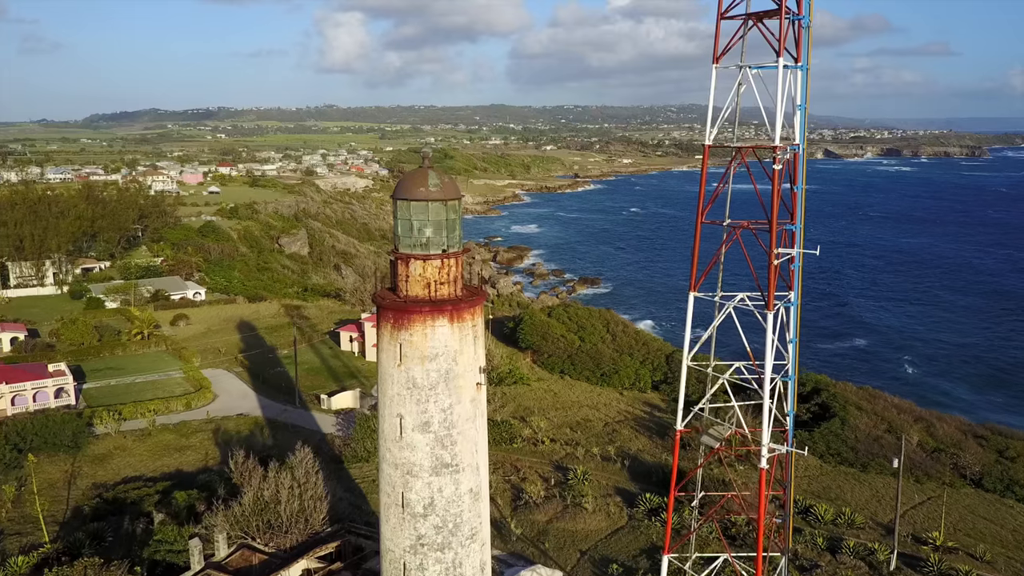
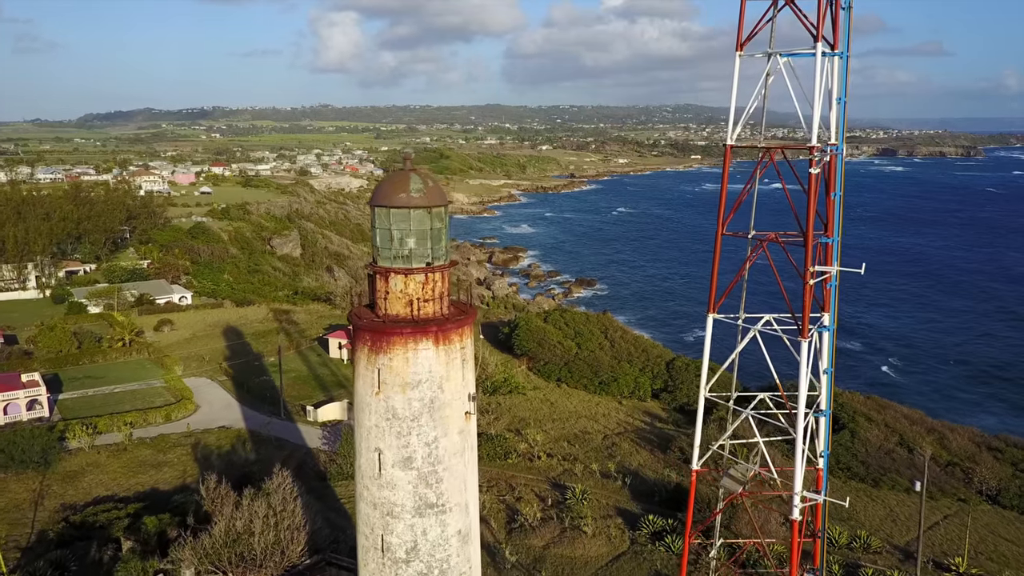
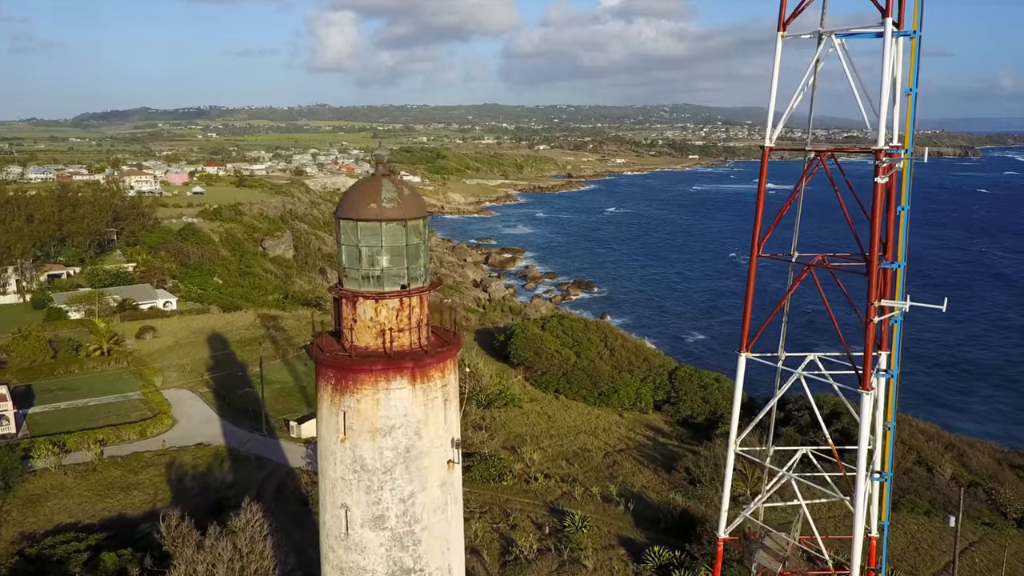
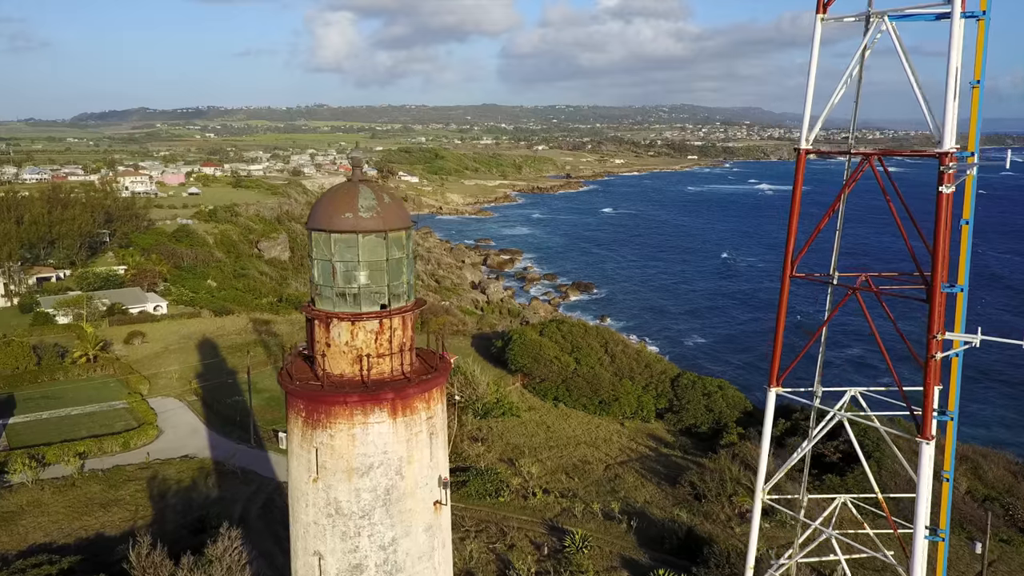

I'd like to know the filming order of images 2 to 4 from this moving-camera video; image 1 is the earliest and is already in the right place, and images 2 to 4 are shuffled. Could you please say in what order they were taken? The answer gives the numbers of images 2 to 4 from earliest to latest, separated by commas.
2, 3, 4
